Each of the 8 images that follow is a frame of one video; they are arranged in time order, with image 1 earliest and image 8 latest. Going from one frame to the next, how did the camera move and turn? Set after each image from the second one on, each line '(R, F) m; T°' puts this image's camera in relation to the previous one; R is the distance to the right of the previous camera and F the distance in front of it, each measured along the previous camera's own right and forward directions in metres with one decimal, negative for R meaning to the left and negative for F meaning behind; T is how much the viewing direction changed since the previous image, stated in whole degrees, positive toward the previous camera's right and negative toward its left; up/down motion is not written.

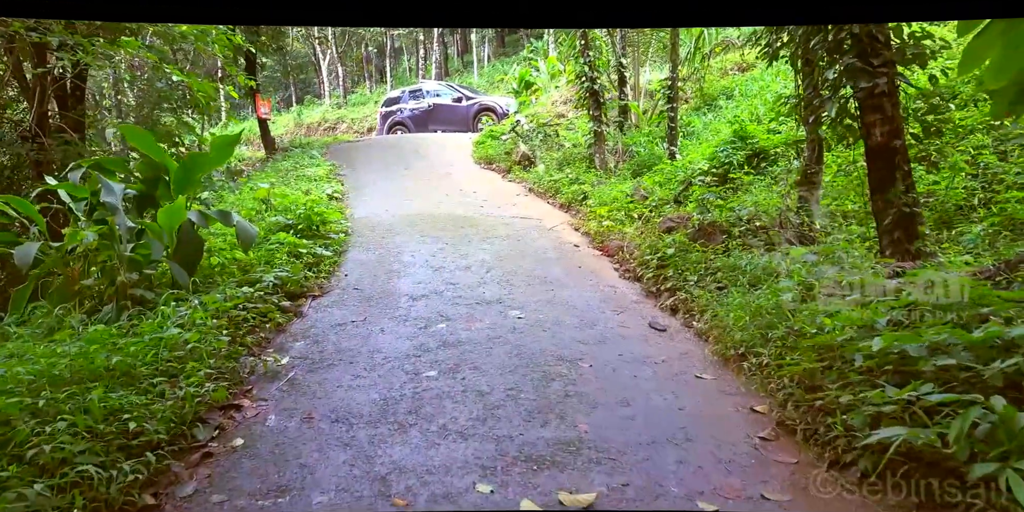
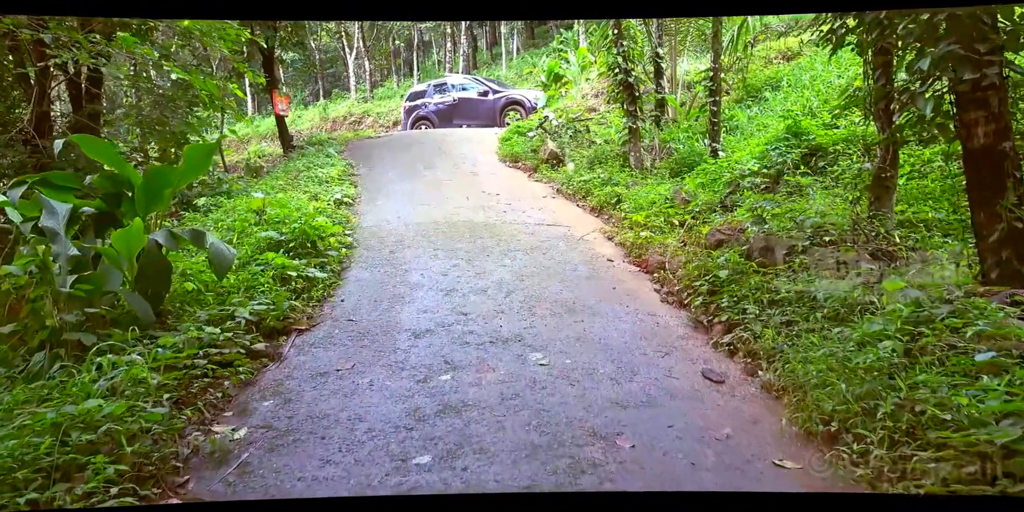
(0.0, +0.8) m; -2°
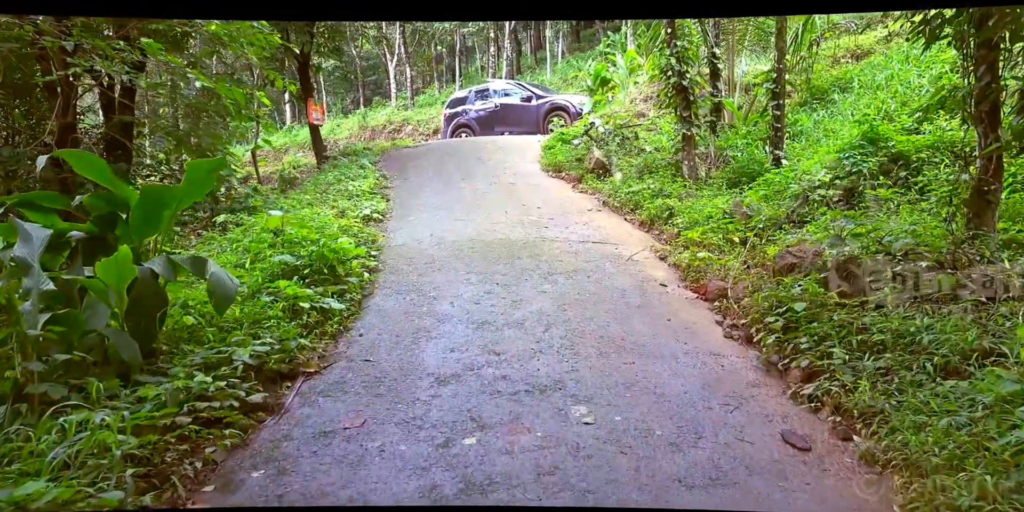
(0.0, +0.5) m; -3°
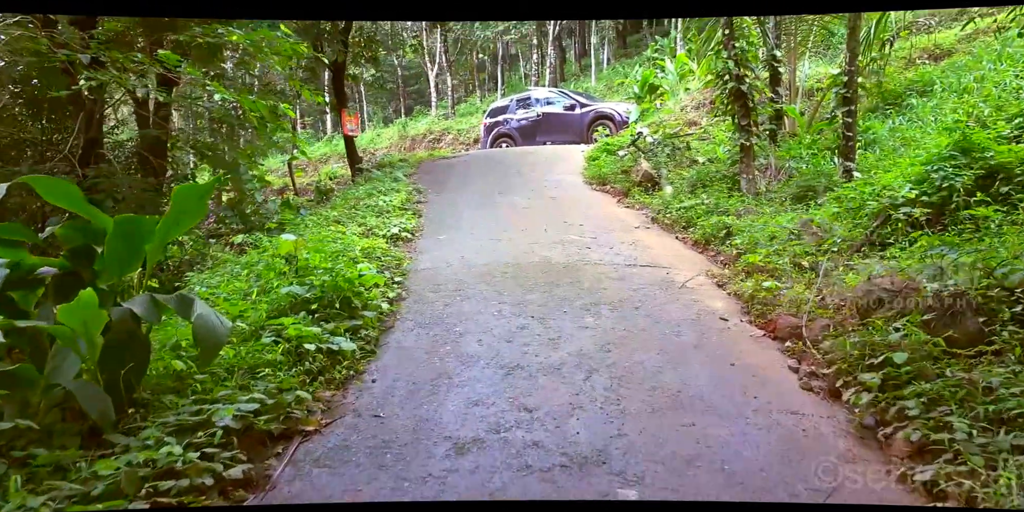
(0.0, +0.6) m; -3°
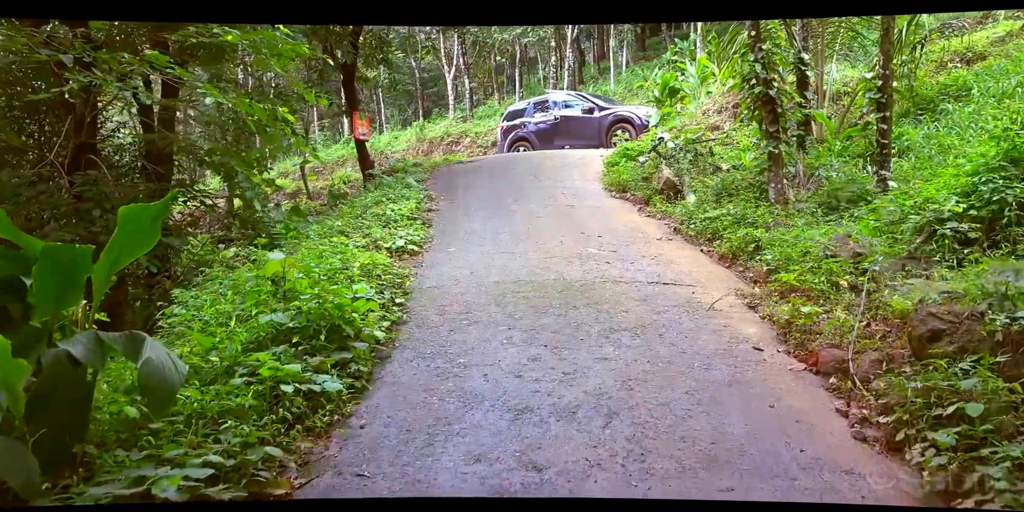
(0.0, +0.4) m; -1°
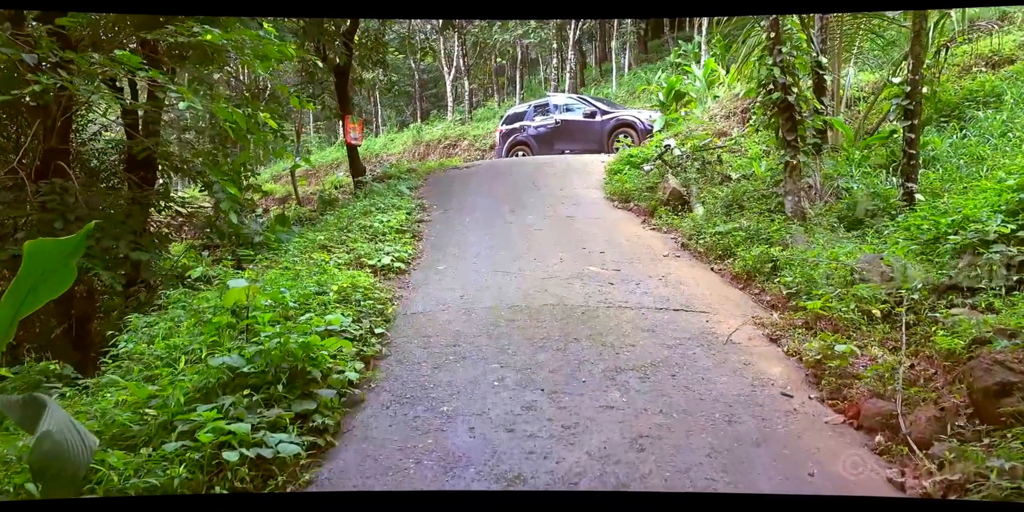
(0.0, +0.5) m; 0°
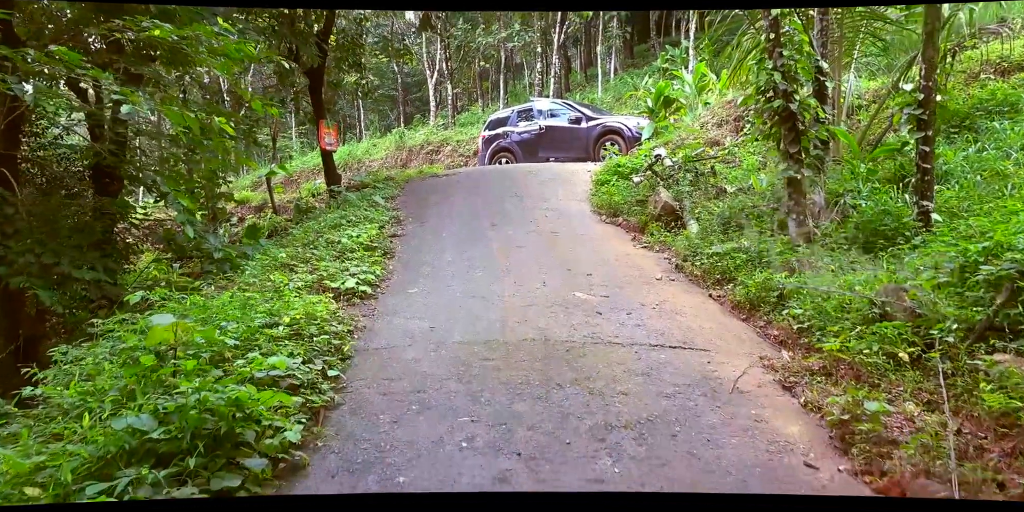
(0.0, +0.6) m; +1°
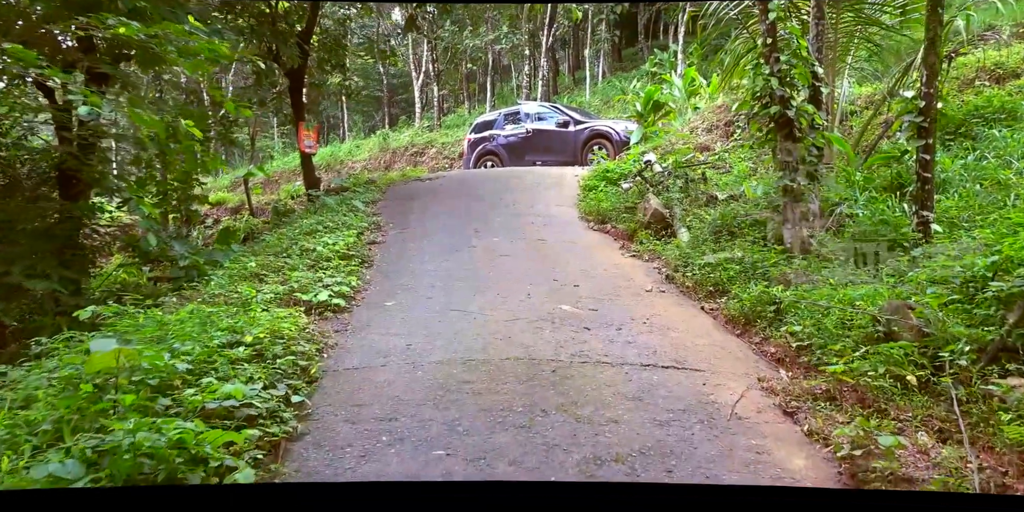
(0.0, +0.3) m; +1°
